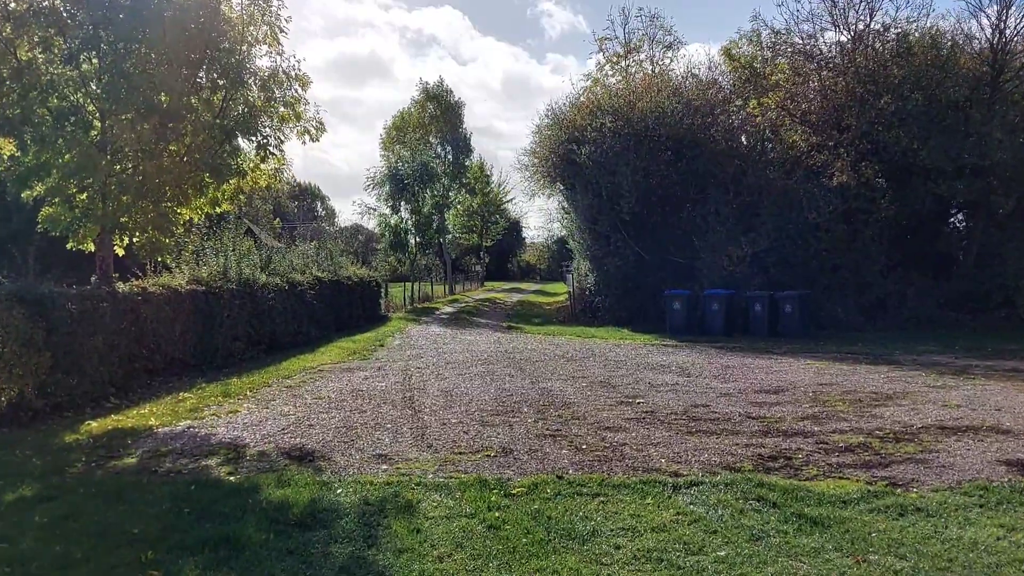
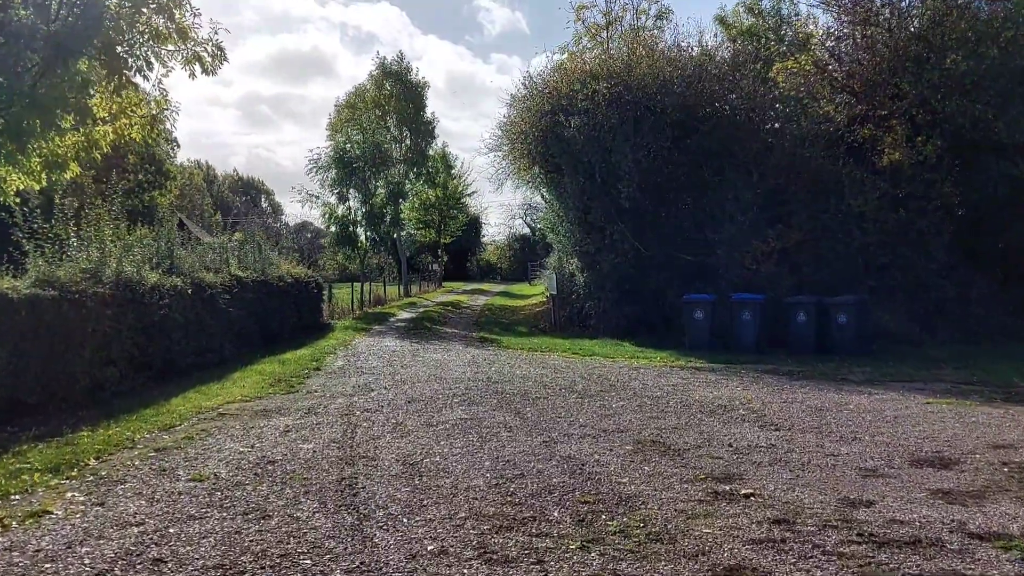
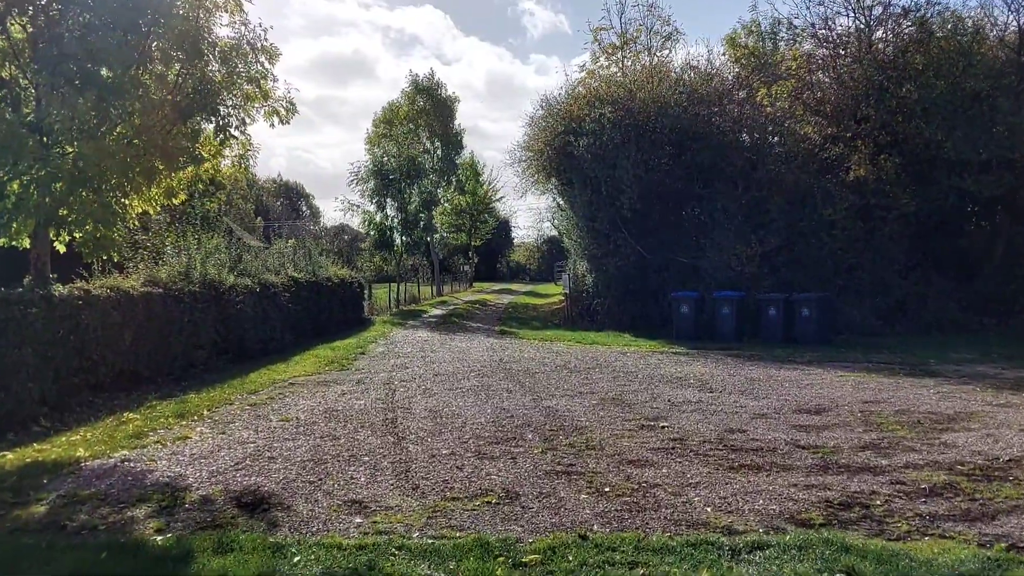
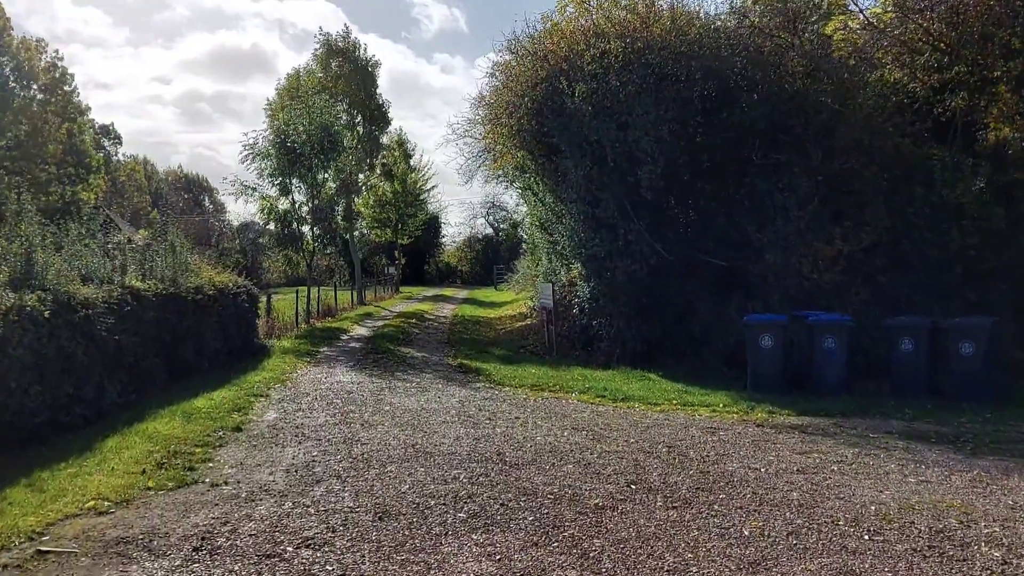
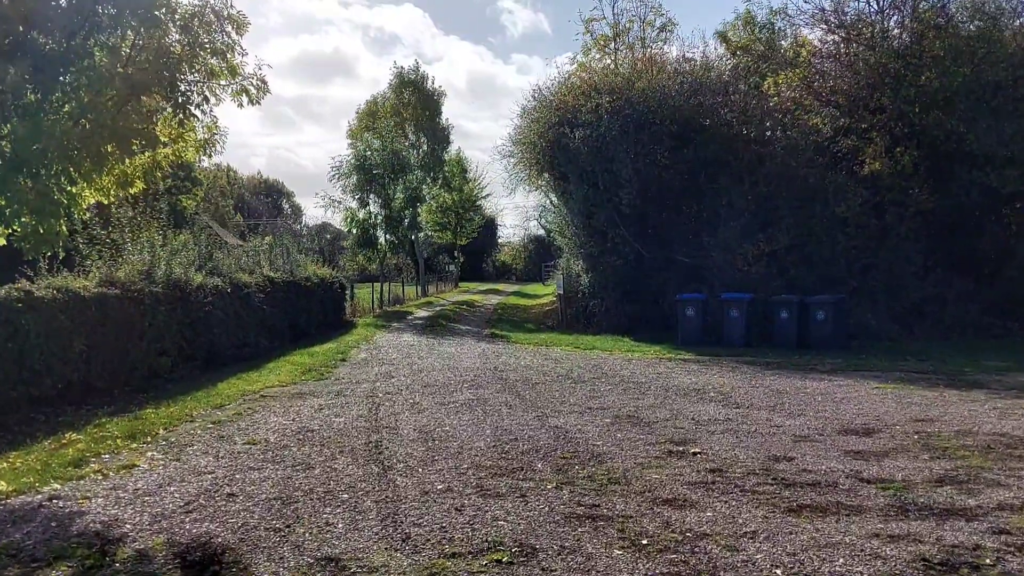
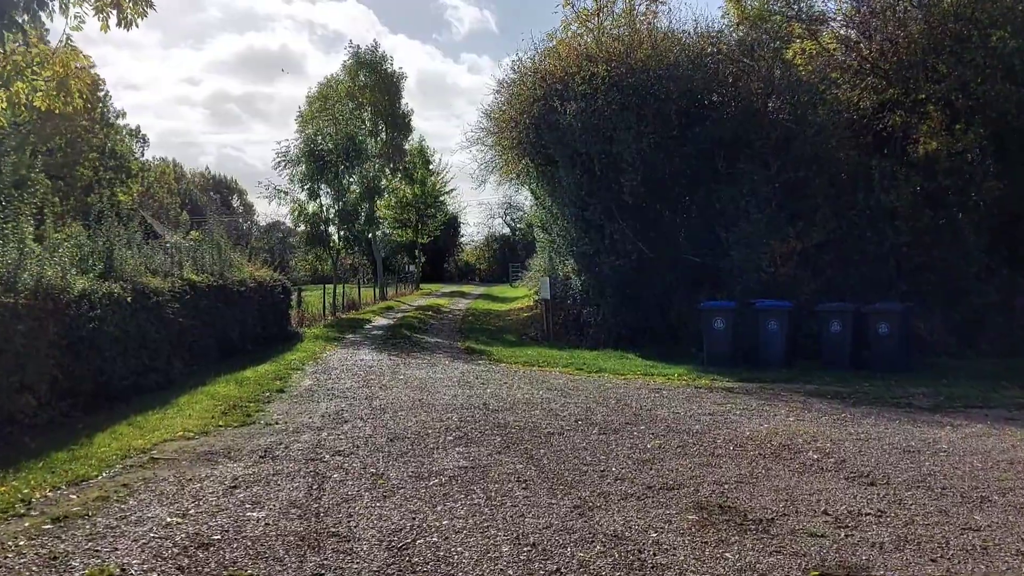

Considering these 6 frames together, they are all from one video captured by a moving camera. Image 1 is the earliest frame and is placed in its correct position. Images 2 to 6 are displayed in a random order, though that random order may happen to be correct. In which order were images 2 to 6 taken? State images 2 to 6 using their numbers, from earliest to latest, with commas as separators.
3, 5, 2, 6, 4
